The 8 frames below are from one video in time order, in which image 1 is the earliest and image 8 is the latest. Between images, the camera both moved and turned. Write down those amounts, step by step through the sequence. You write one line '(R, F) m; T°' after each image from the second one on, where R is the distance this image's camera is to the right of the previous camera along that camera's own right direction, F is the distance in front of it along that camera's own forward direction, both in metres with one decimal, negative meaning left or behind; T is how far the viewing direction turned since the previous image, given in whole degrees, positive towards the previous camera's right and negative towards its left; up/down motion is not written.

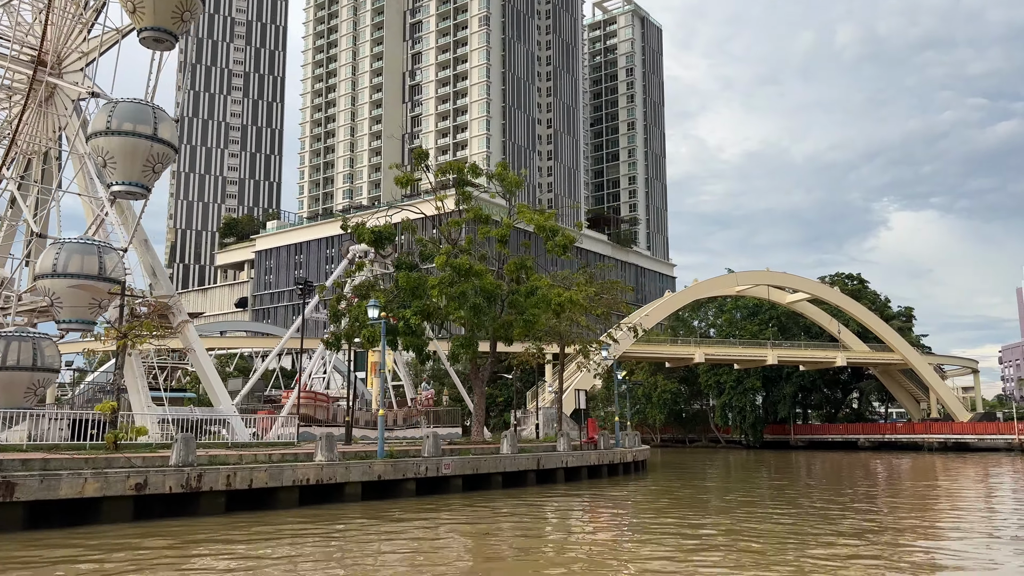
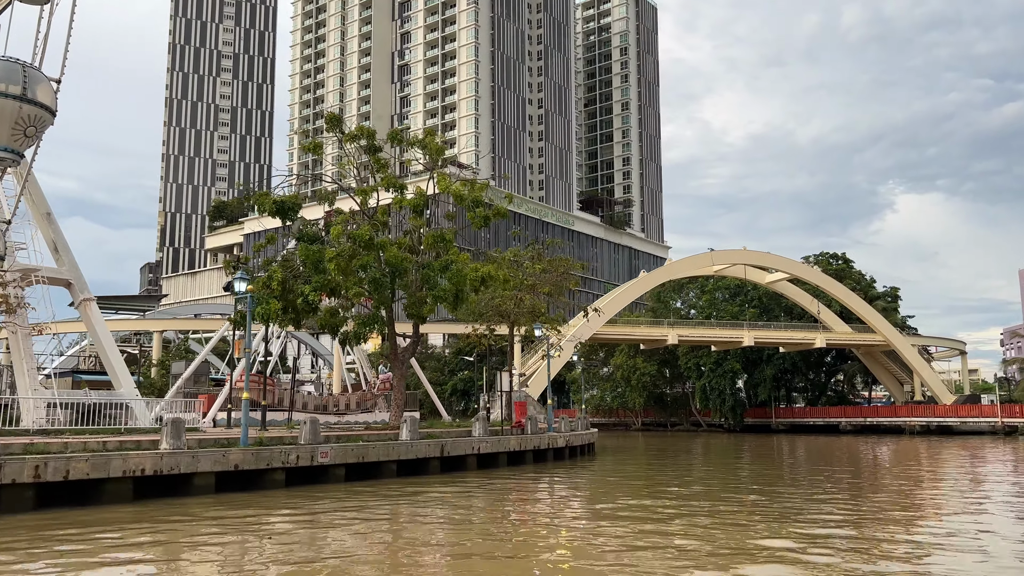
(+1.8, +1.2) m; 0°
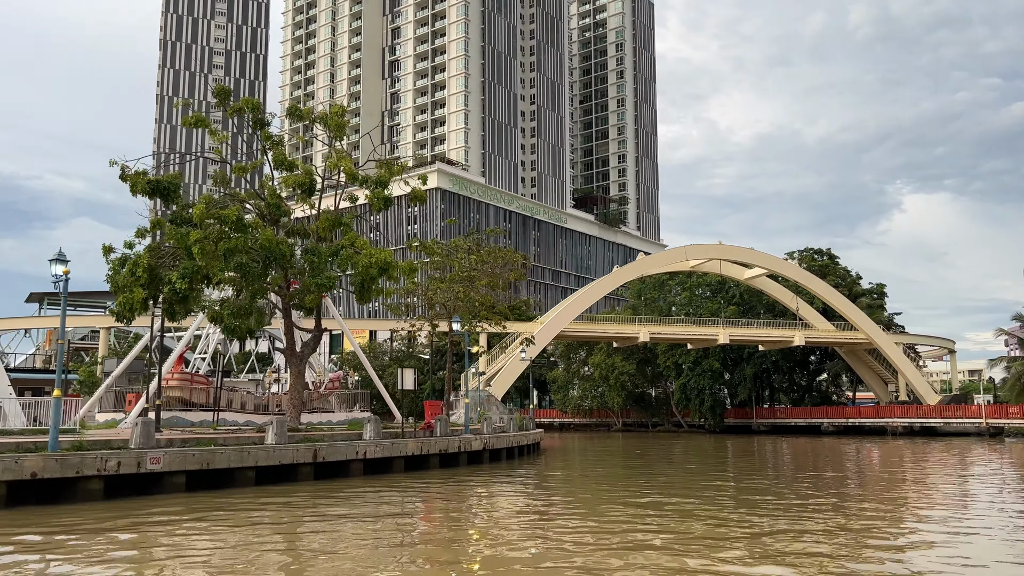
(+2.0, +1.5) m; 0°
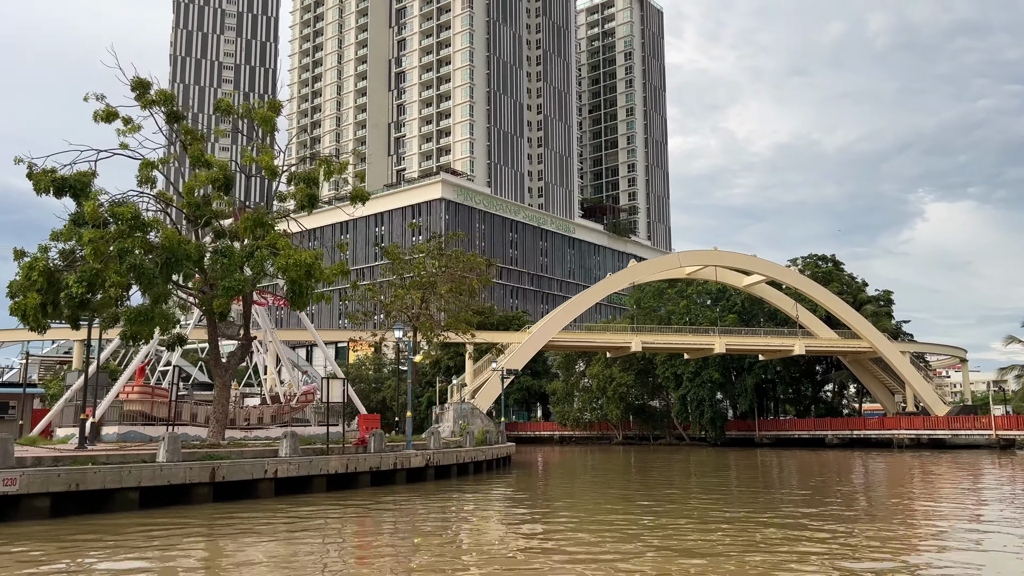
(+1.5, +1.2) m; -1°
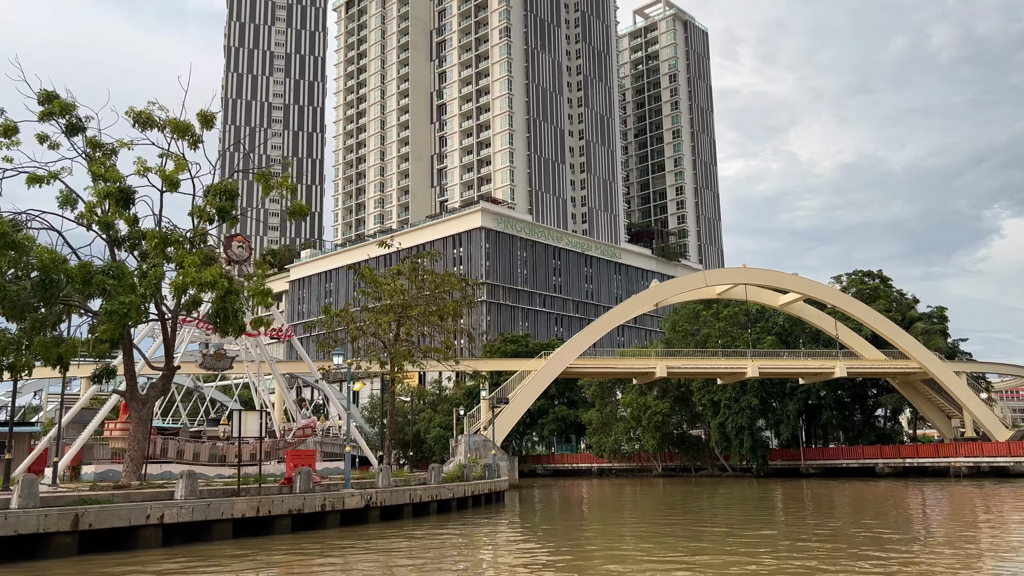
(+2.0, +1.8) m; -4°
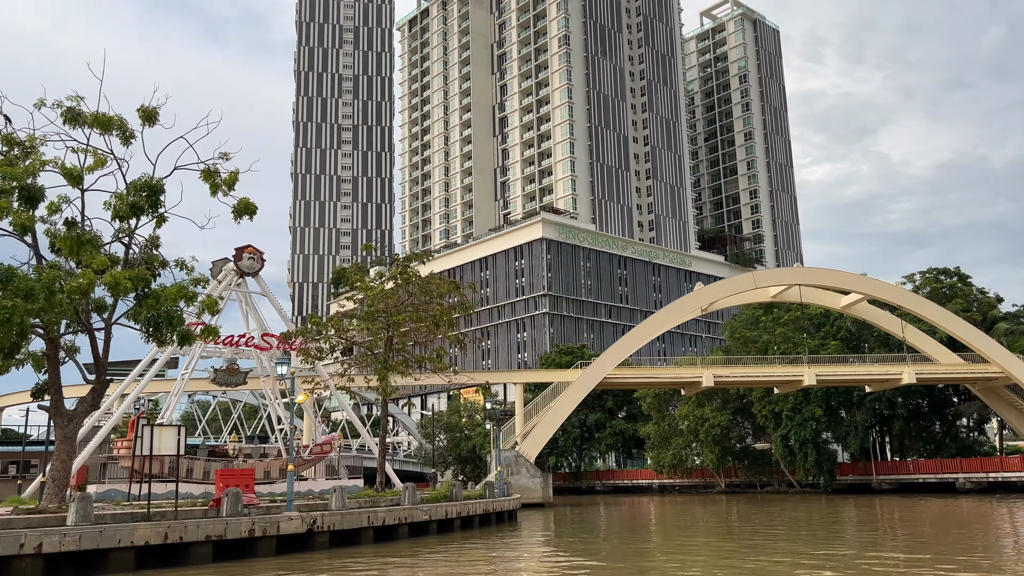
(+2.0, +1.8) m; -6°
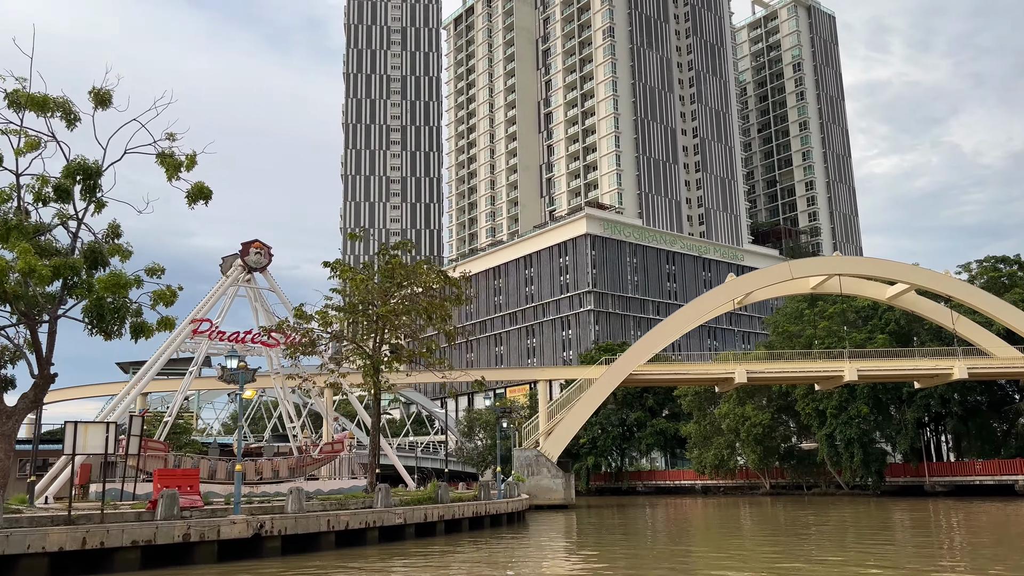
(+1.5, +1.2) m; -4°
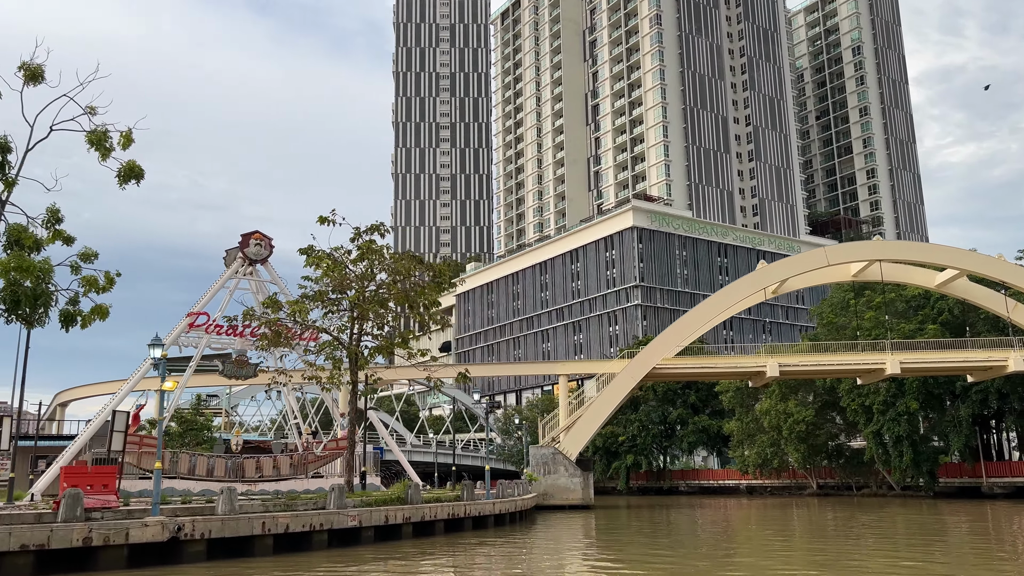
(+1.7, +1.4) m; -4°
